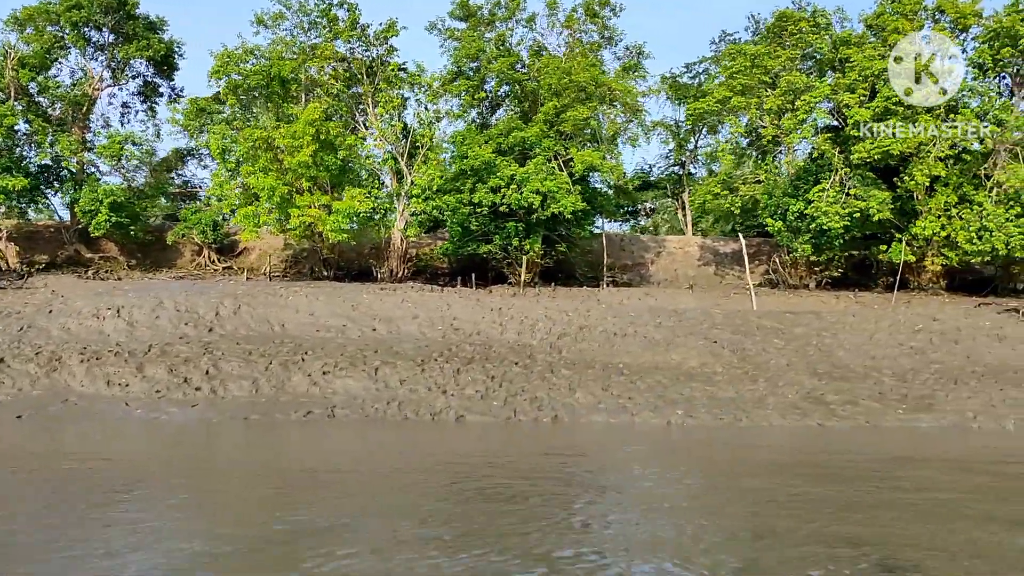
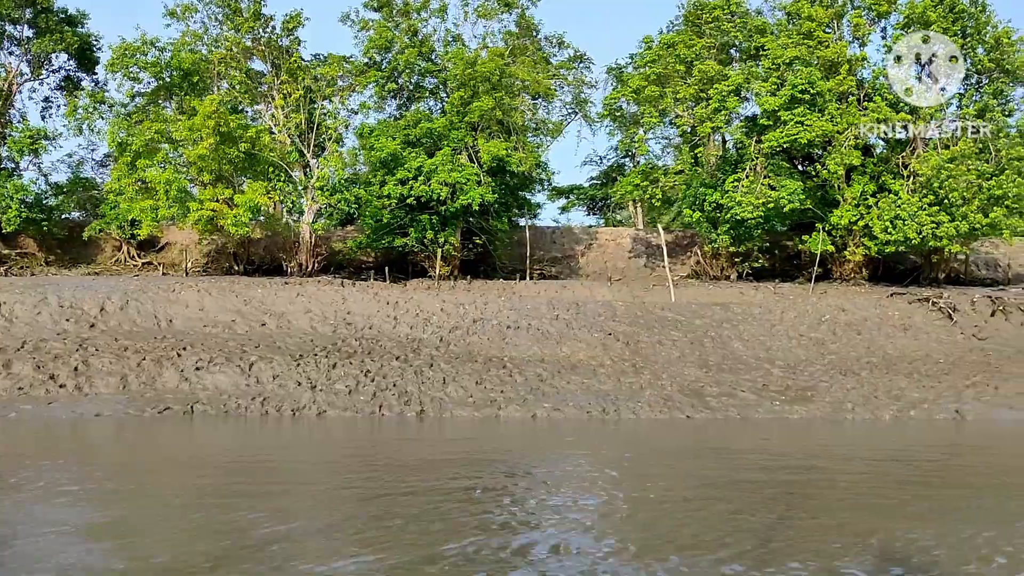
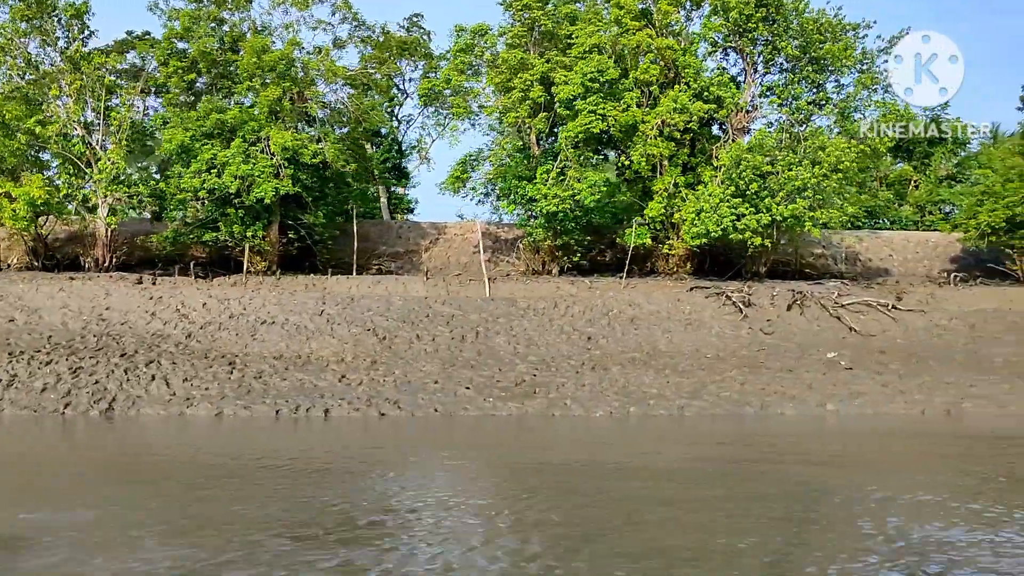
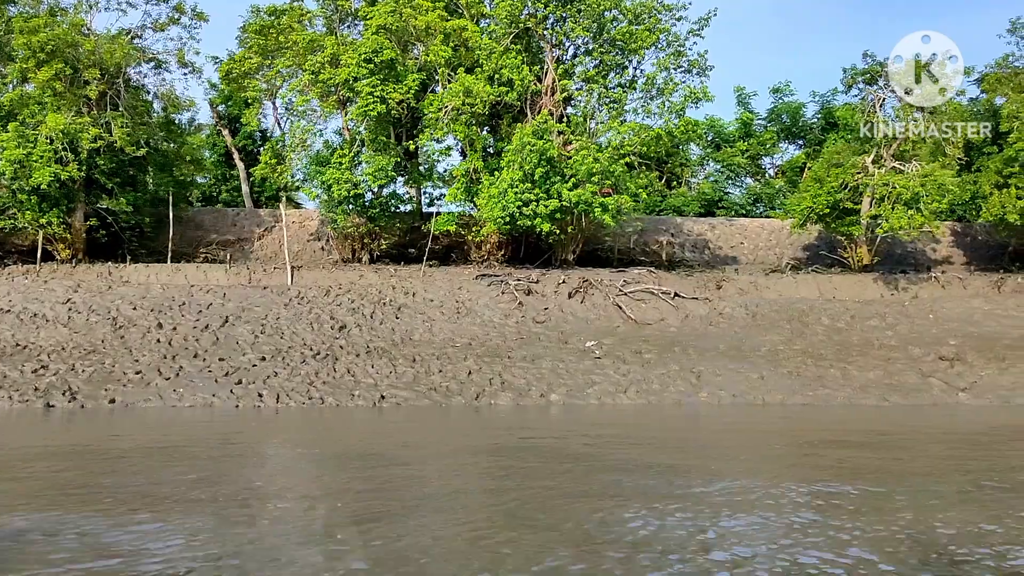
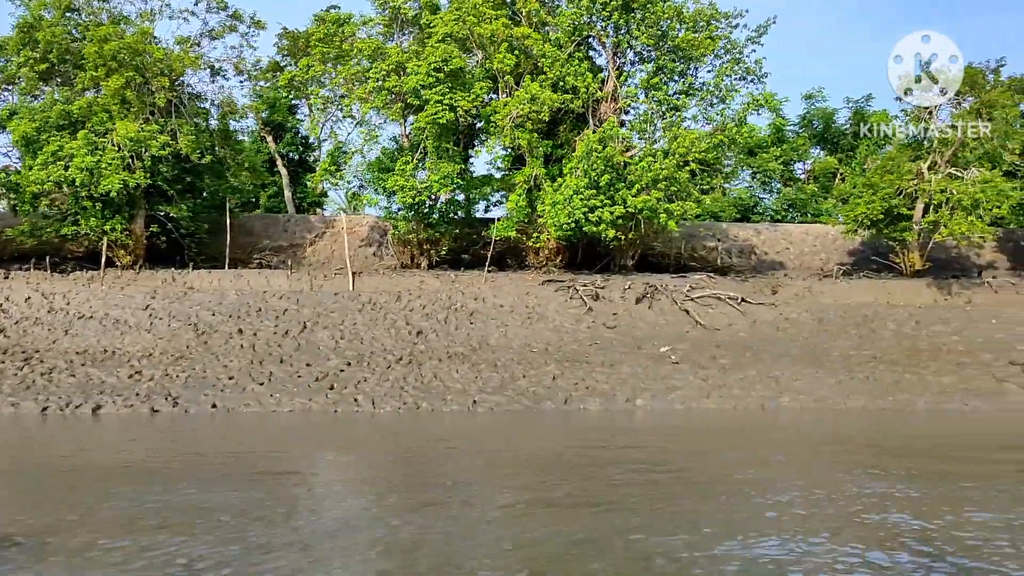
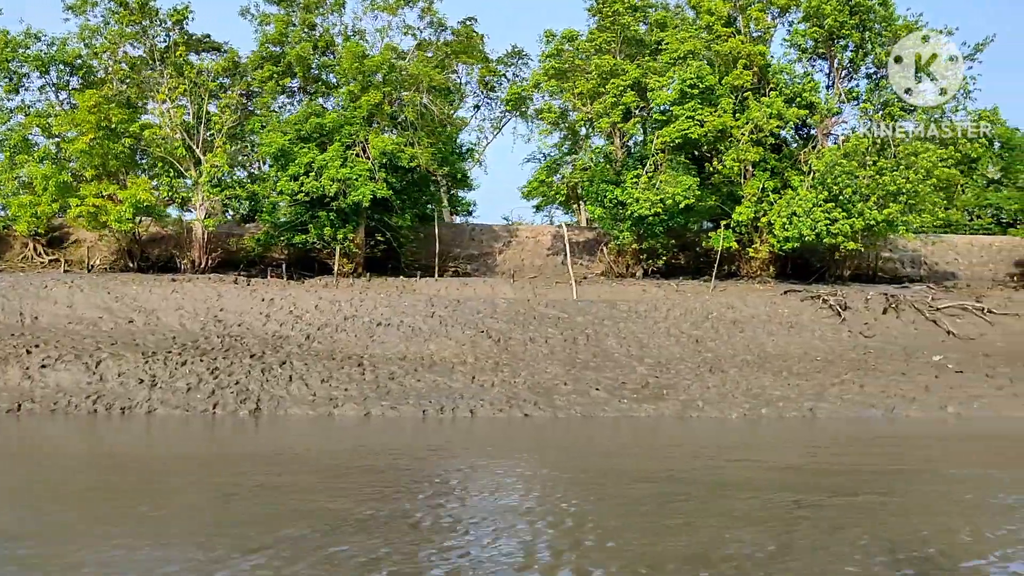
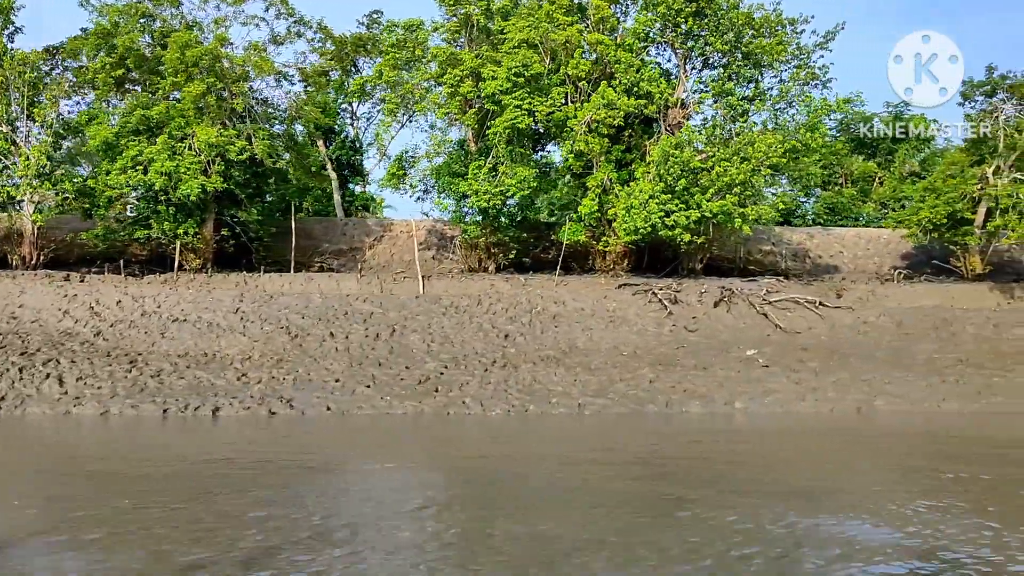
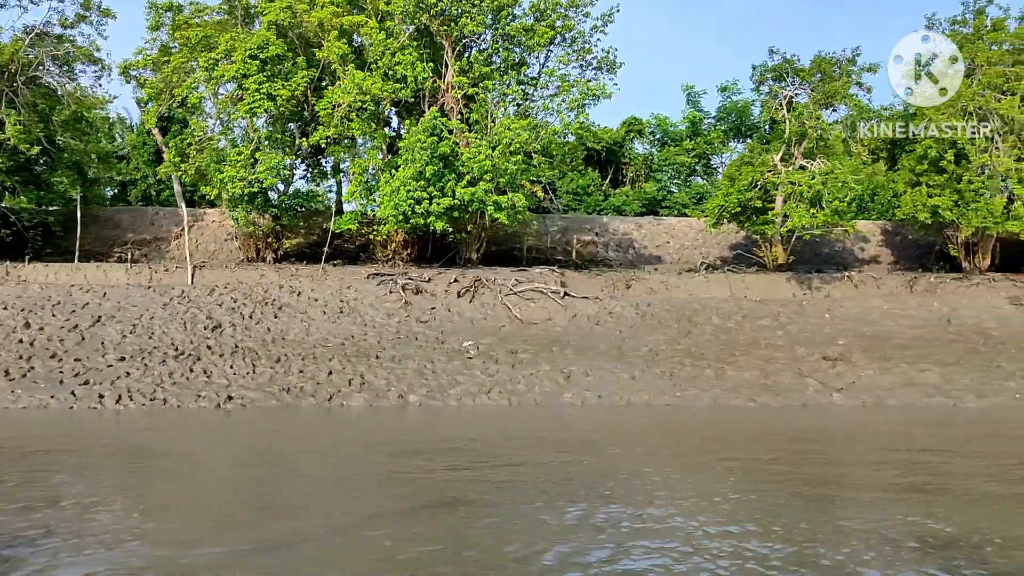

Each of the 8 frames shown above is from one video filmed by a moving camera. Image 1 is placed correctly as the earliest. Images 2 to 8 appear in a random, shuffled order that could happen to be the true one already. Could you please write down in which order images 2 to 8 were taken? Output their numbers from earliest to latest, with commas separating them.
2, 6, 3, 7, 5, 4, 8
